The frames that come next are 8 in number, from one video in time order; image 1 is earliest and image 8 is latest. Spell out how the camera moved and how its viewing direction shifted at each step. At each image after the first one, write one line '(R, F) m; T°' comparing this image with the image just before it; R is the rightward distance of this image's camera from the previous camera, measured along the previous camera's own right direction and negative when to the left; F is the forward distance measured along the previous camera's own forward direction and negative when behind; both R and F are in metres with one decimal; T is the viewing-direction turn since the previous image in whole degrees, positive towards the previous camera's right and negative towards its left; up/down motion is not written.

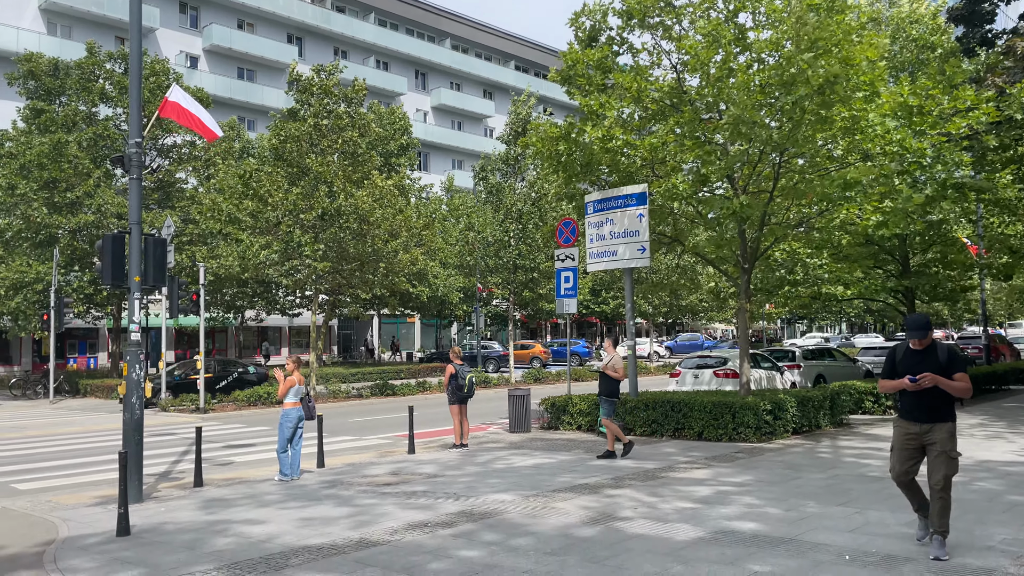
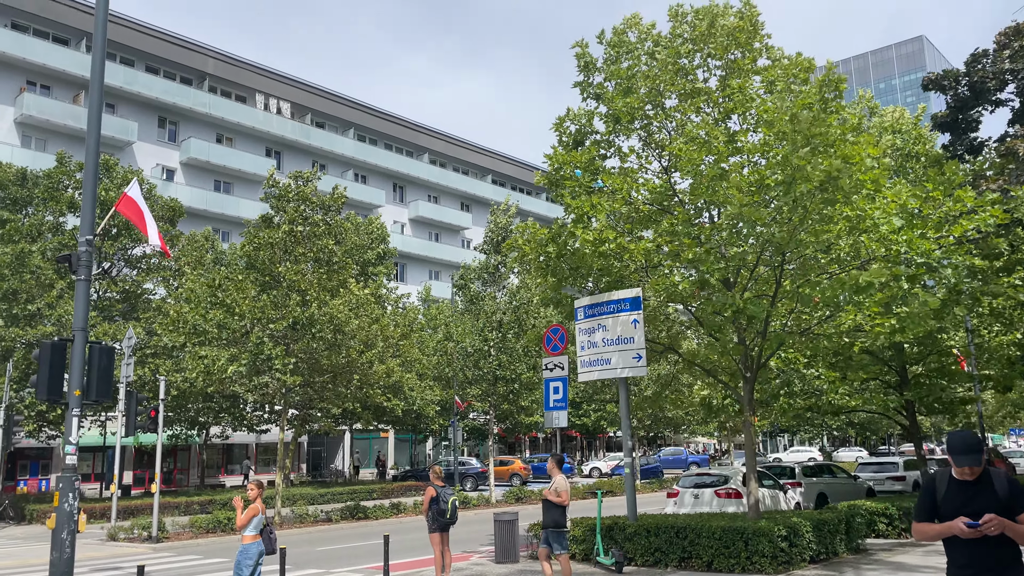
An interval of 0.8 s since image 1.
(-0.2, +0.9) m; +2°
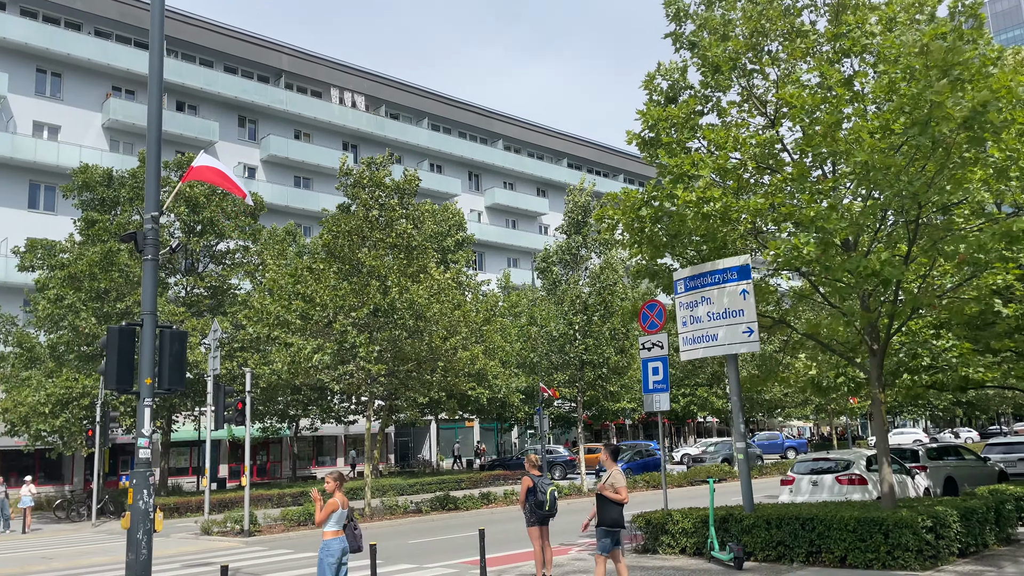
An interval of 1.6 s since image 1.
(-0.2, +0.9) m; -6°
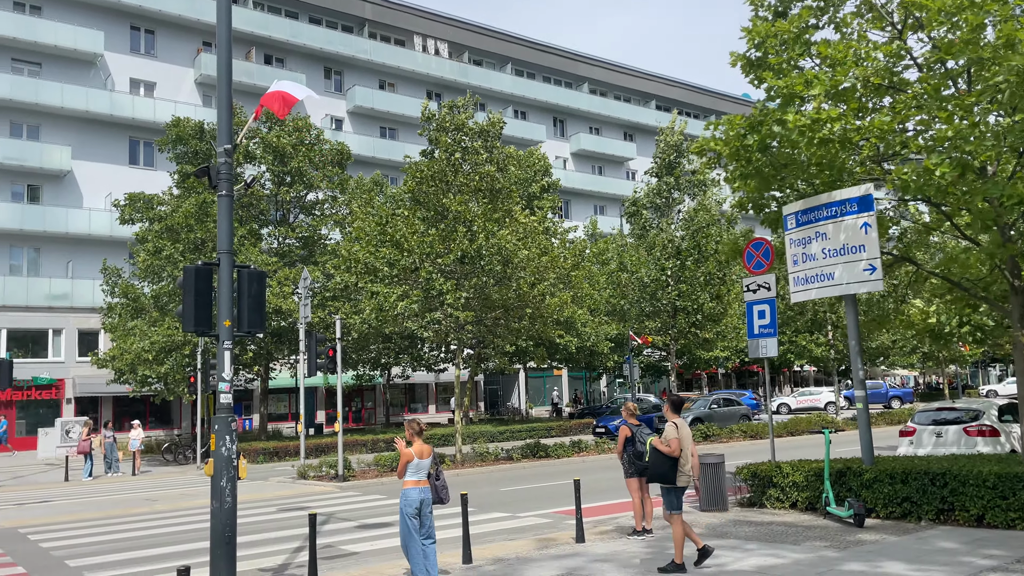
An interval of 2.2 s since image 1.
(-0.1, +0.7) m; -6°
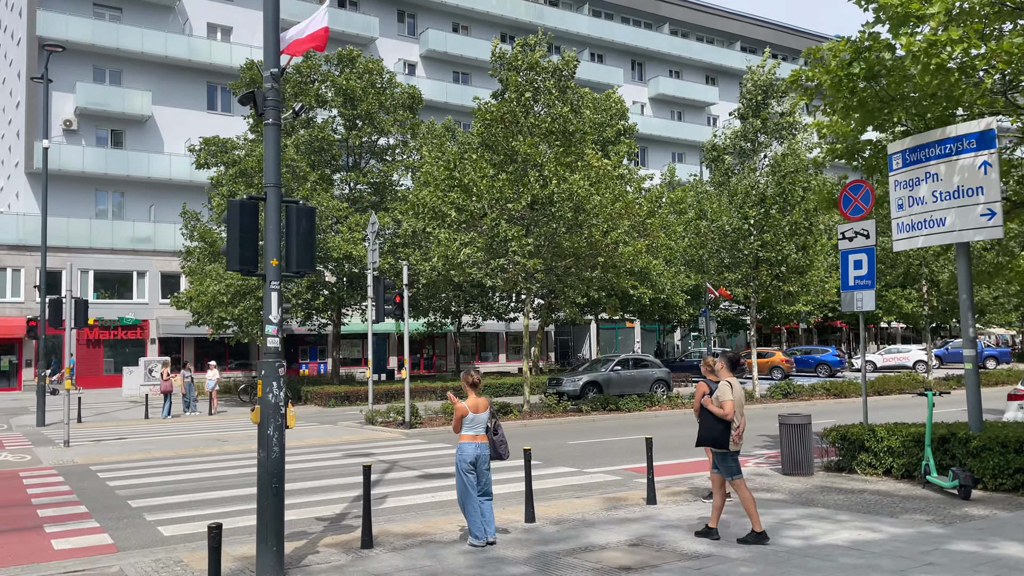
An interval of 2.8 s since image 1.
(0.0, +0.7) m; -5°
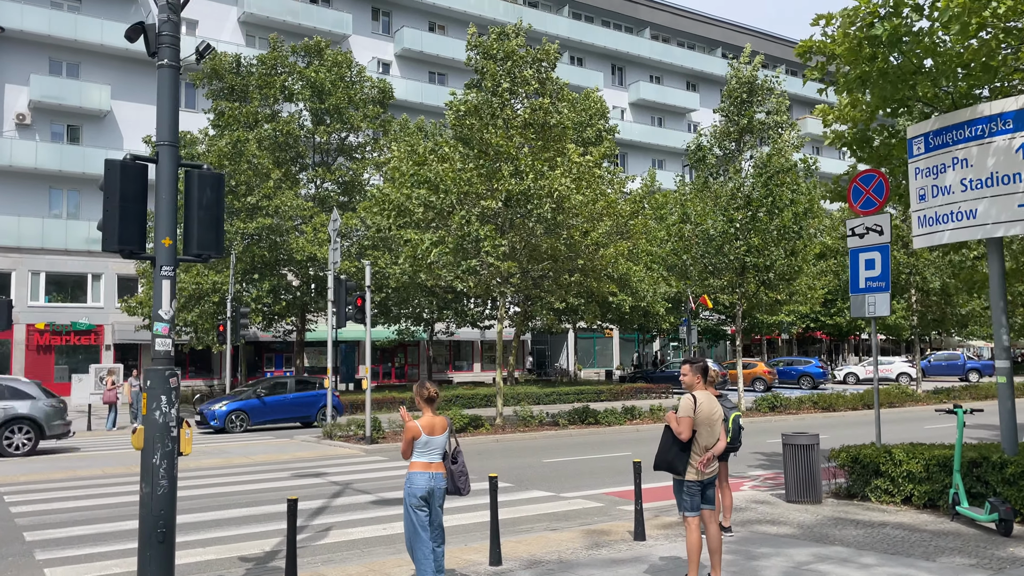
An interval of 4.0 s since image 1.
(+0.1, +1.3) m; +2°
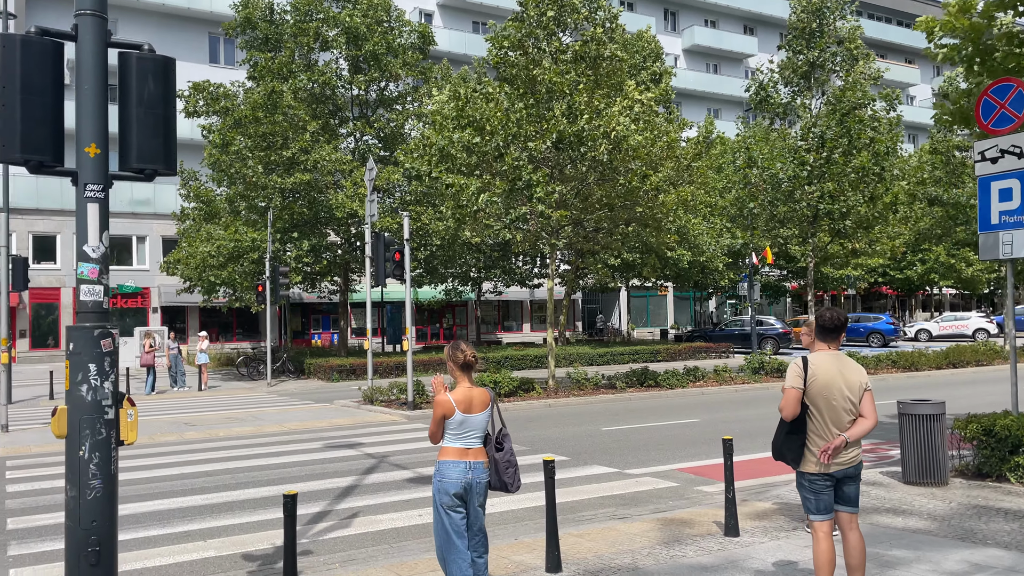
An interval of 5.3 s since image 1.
(-0.1, +1.5) m; -4°
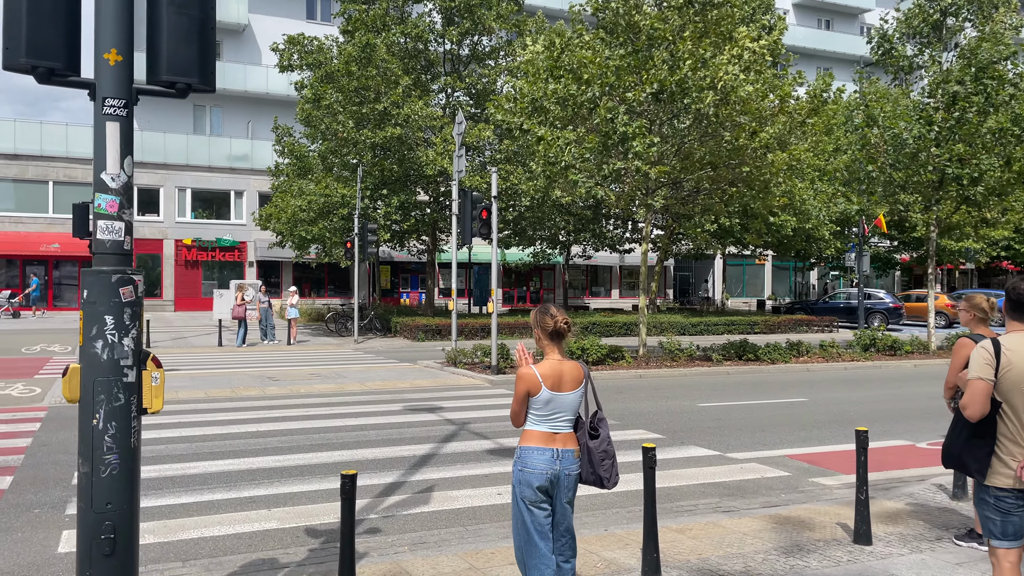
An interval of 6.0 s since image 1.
(-0.1, +0.8) m; -6°
